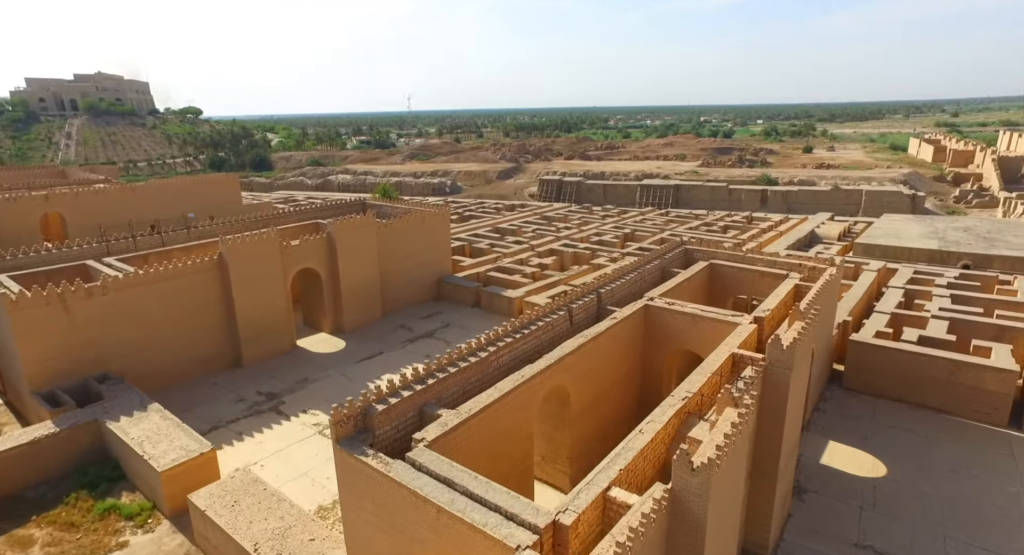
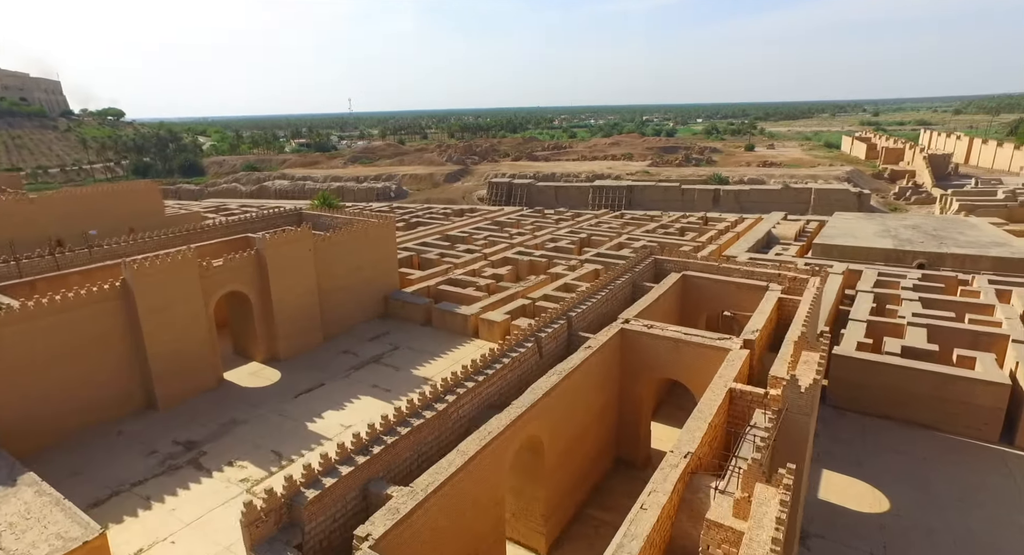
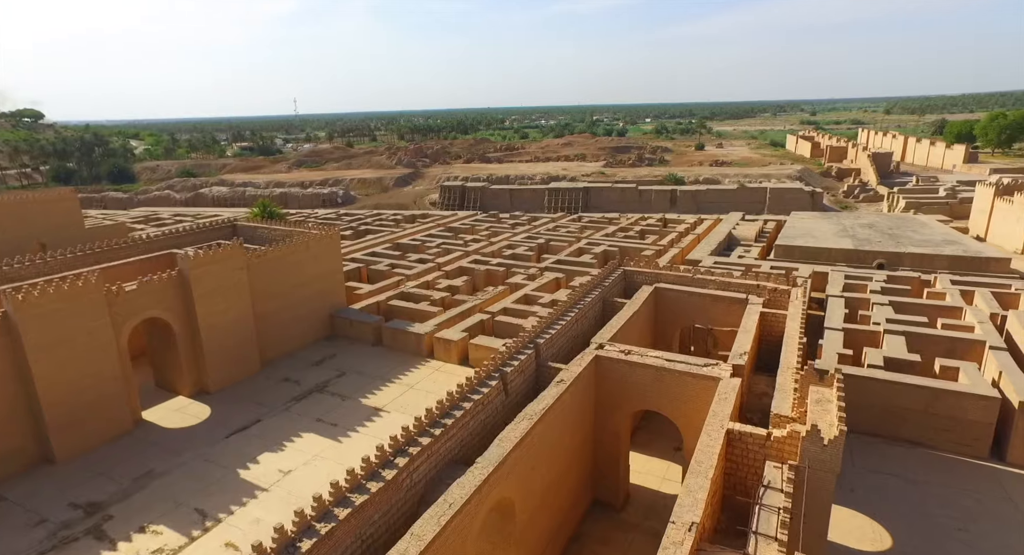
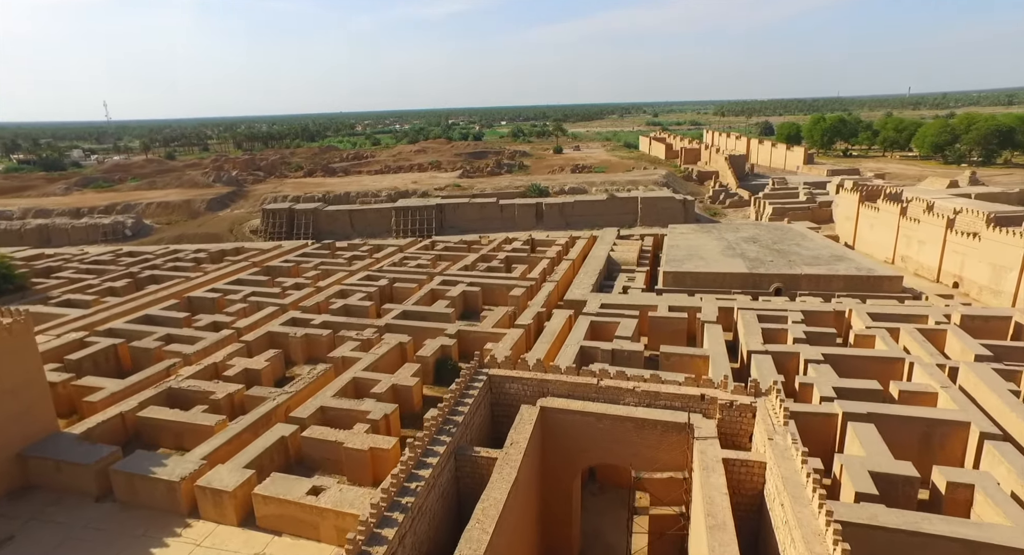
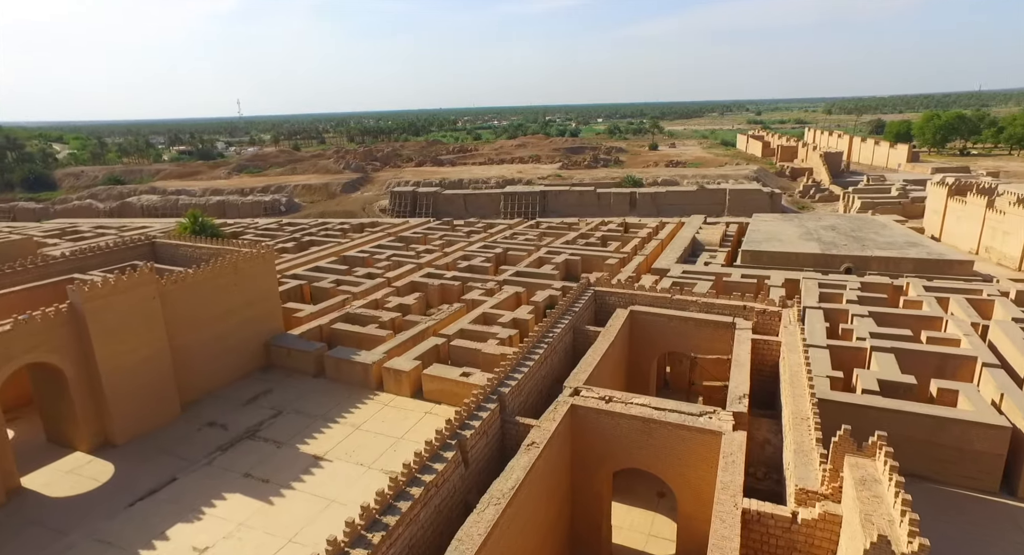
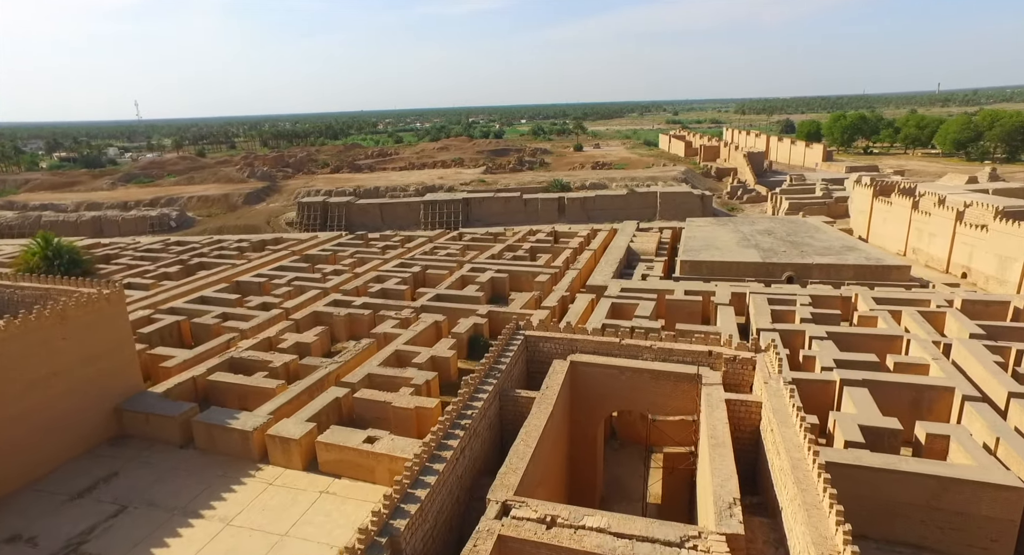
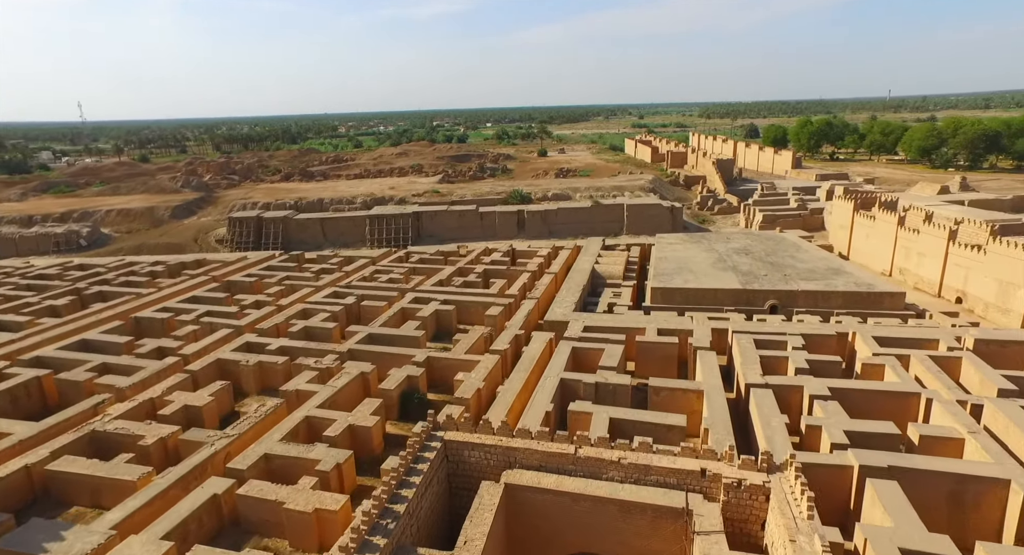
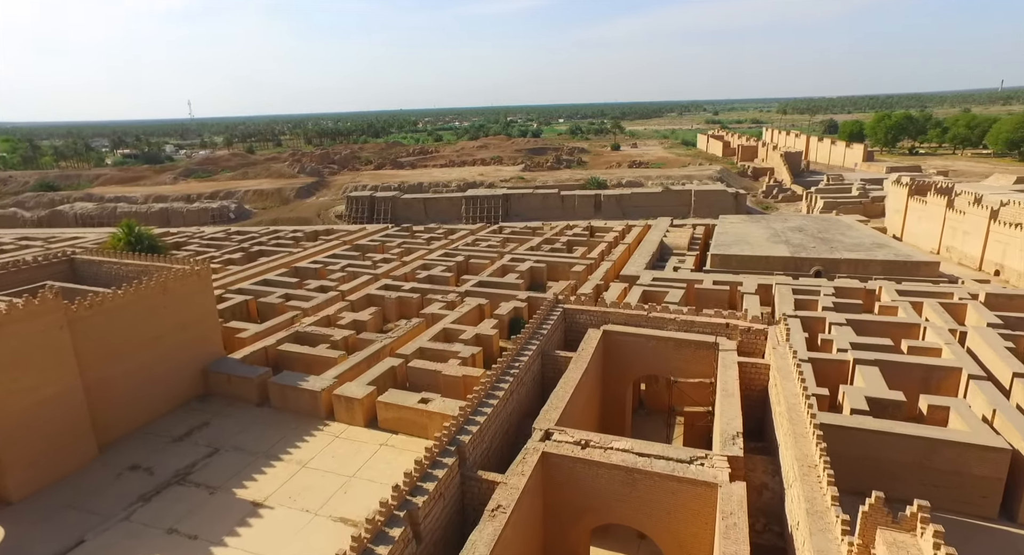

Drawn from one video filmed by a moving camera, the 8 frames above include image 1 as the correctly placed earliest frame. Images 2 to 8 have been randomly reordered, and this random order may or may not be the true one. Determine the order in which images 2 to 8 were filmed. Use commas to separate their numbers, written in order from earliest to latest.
2, 3, 5, 8, 6, 4, 7
